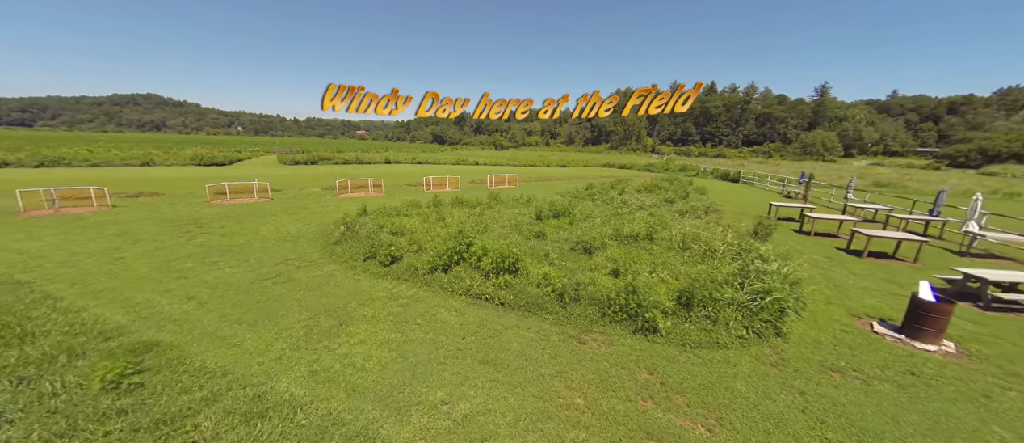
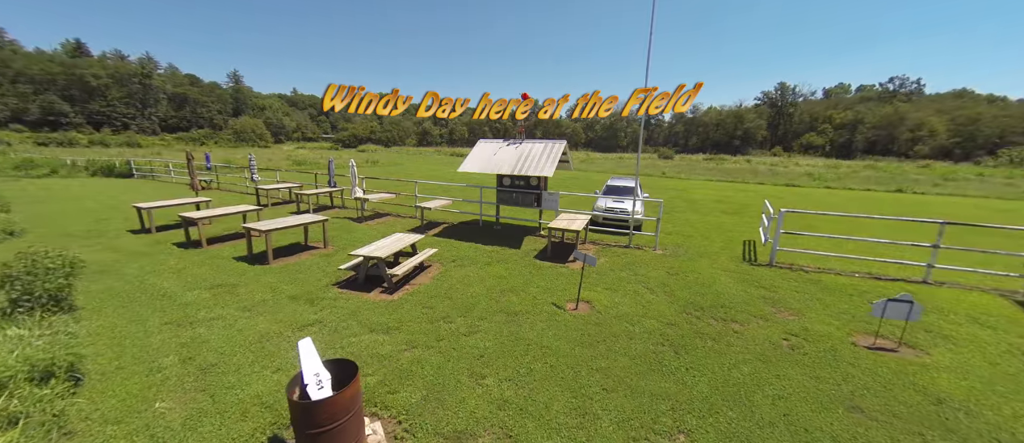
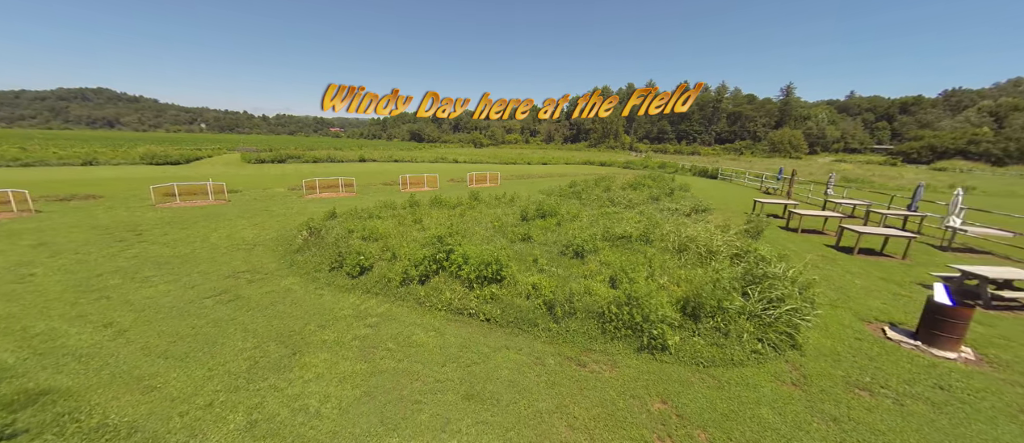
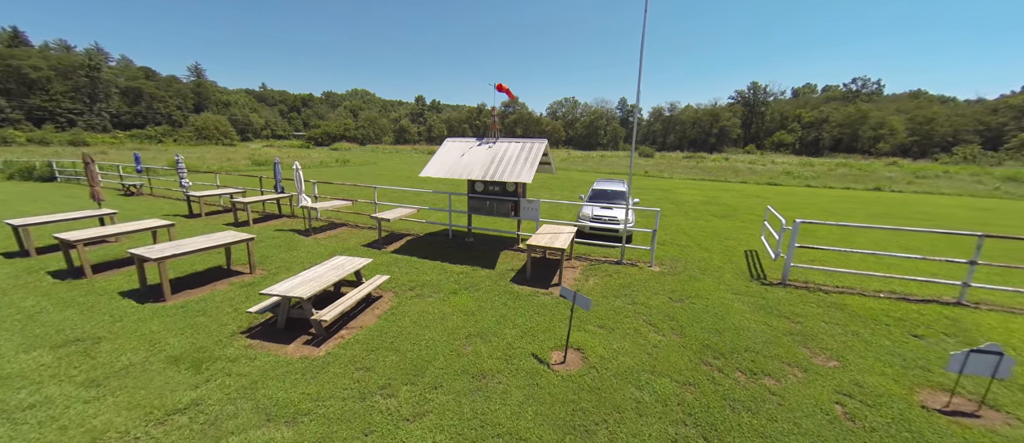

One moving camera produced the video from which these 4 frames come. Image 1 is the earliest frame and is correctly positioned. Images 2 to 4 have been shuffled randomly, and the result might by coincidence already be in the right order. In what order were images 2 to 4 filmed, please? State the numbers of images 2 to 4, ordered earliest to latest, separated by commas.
3, 2, 4
